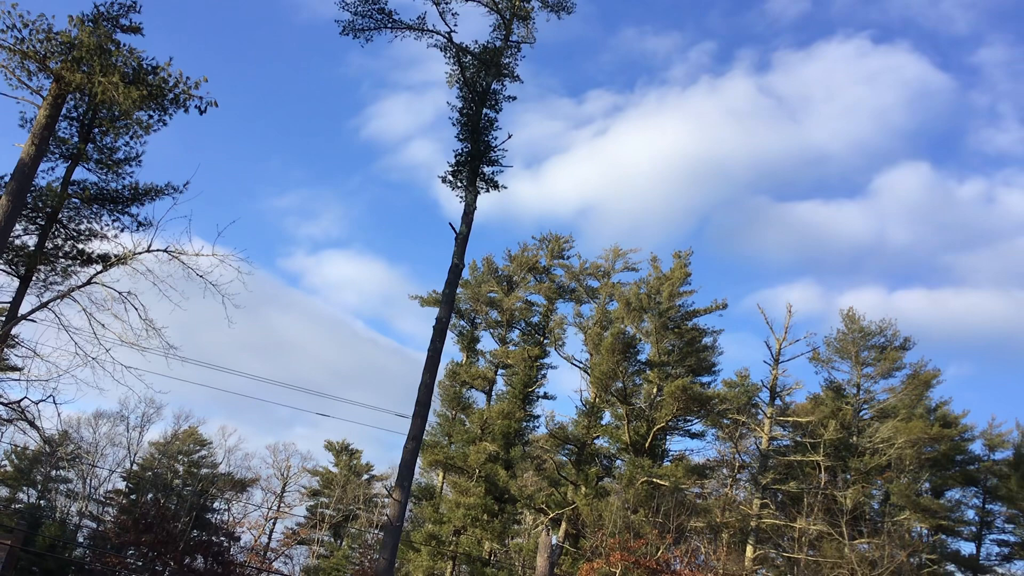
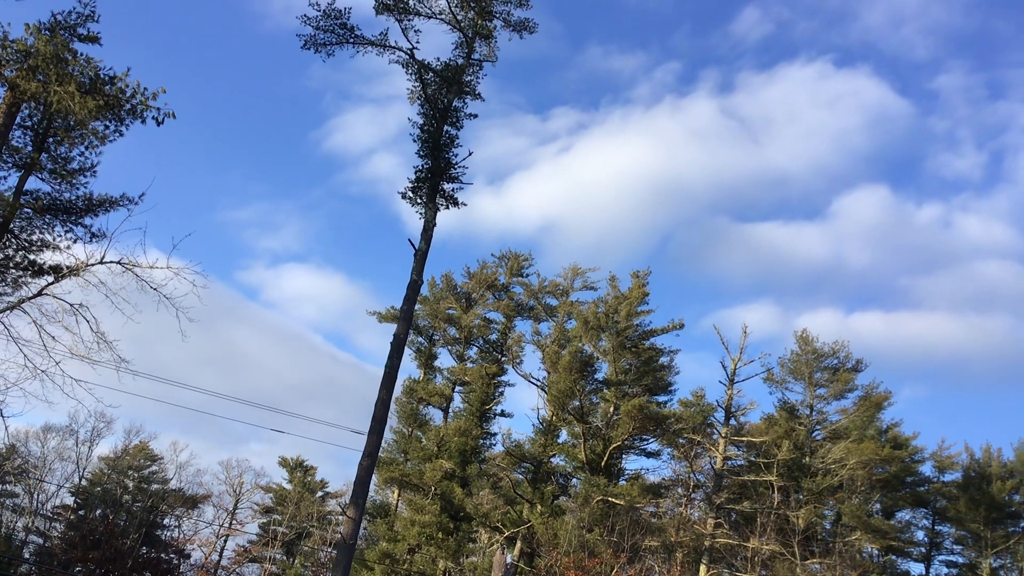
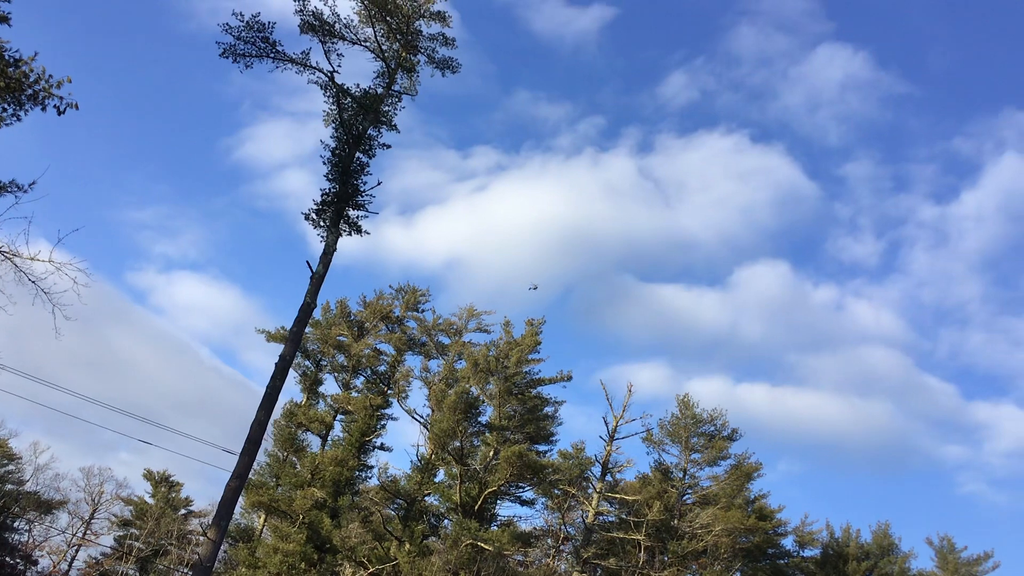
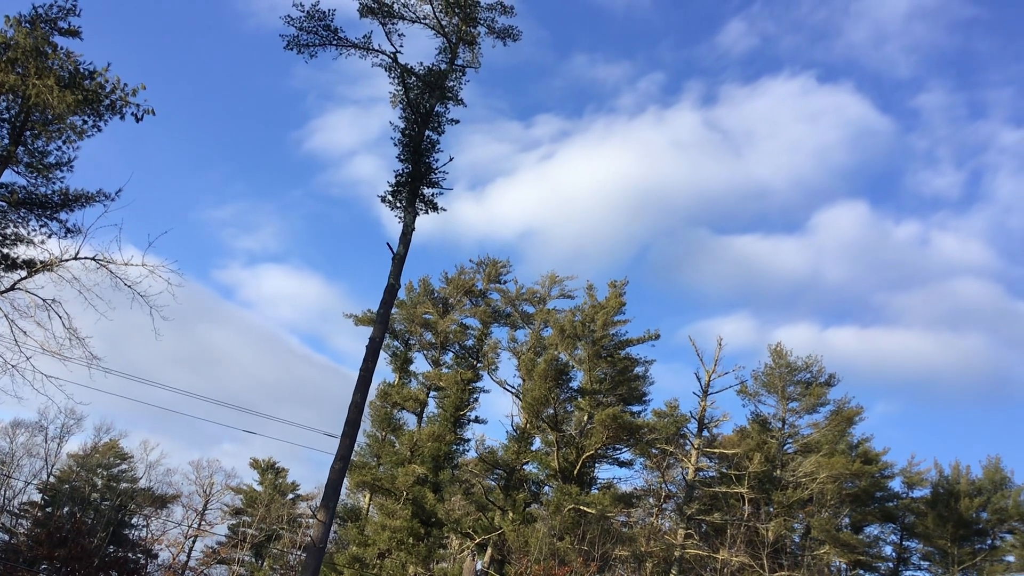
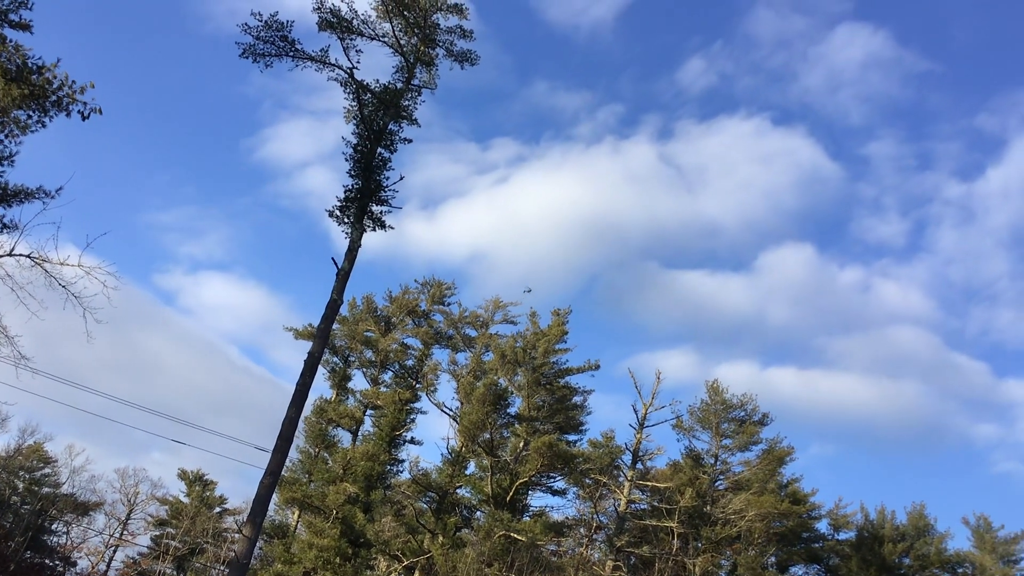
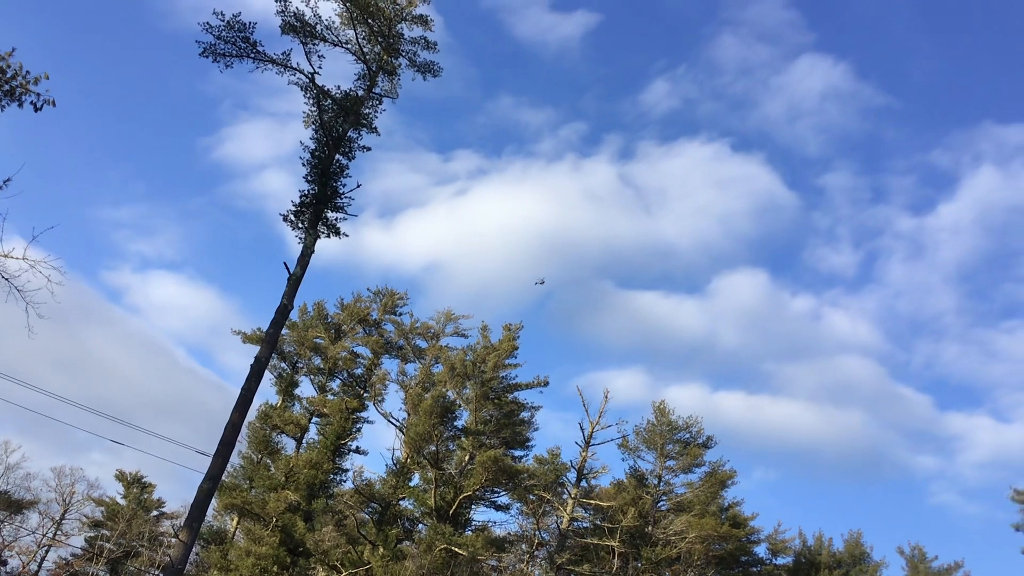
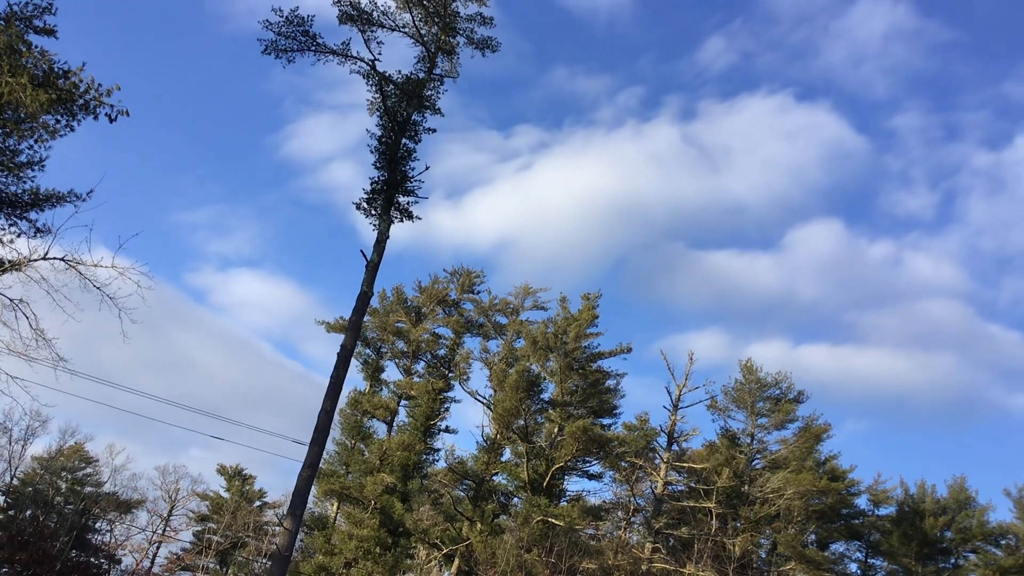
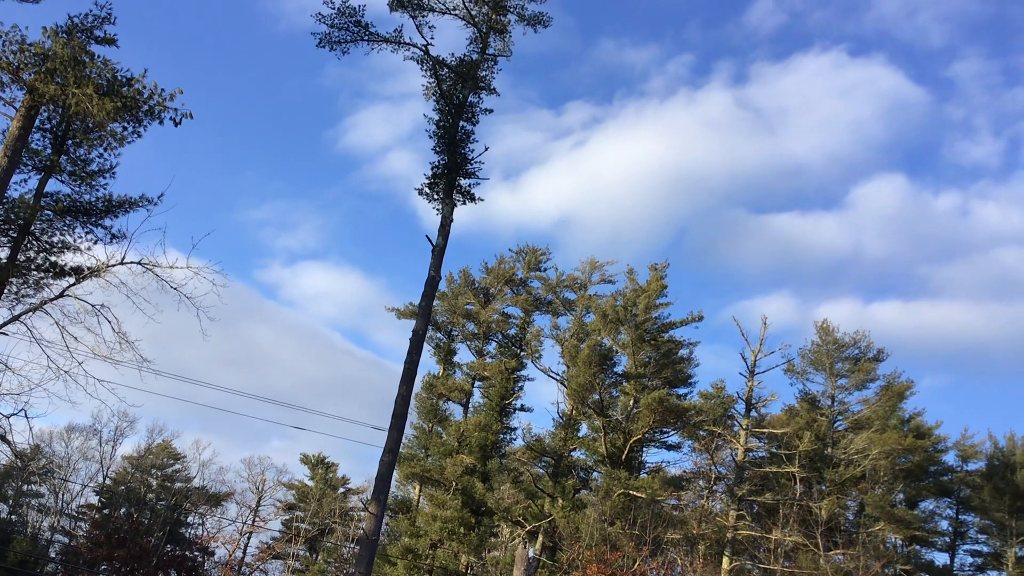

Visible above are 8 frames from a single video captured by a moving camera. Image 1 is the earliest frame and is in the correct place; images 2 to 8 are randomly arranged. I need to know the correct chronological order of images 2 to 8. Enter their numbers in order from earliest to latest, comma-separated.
8, 2, 4, 7, 5, 3, 6
